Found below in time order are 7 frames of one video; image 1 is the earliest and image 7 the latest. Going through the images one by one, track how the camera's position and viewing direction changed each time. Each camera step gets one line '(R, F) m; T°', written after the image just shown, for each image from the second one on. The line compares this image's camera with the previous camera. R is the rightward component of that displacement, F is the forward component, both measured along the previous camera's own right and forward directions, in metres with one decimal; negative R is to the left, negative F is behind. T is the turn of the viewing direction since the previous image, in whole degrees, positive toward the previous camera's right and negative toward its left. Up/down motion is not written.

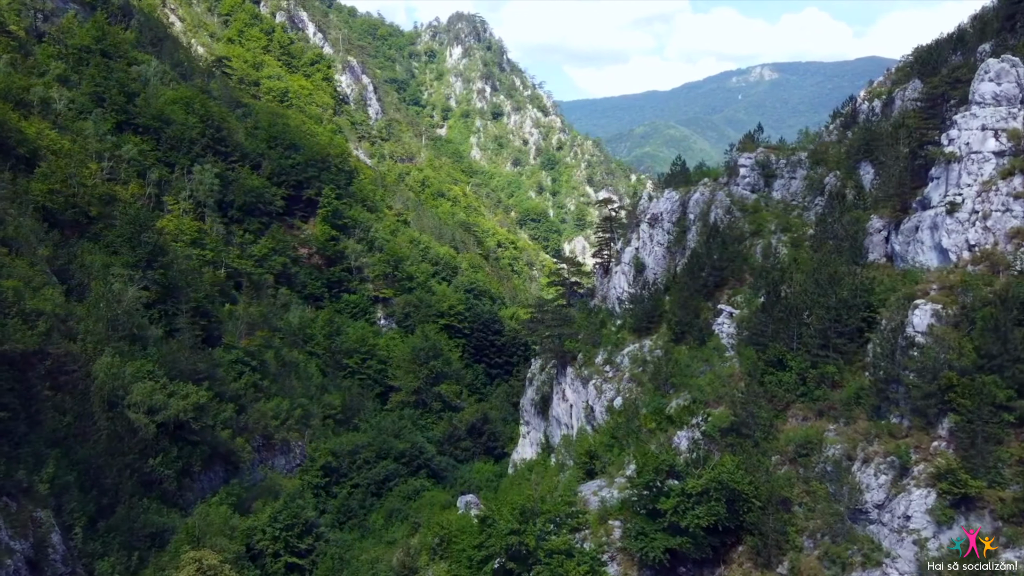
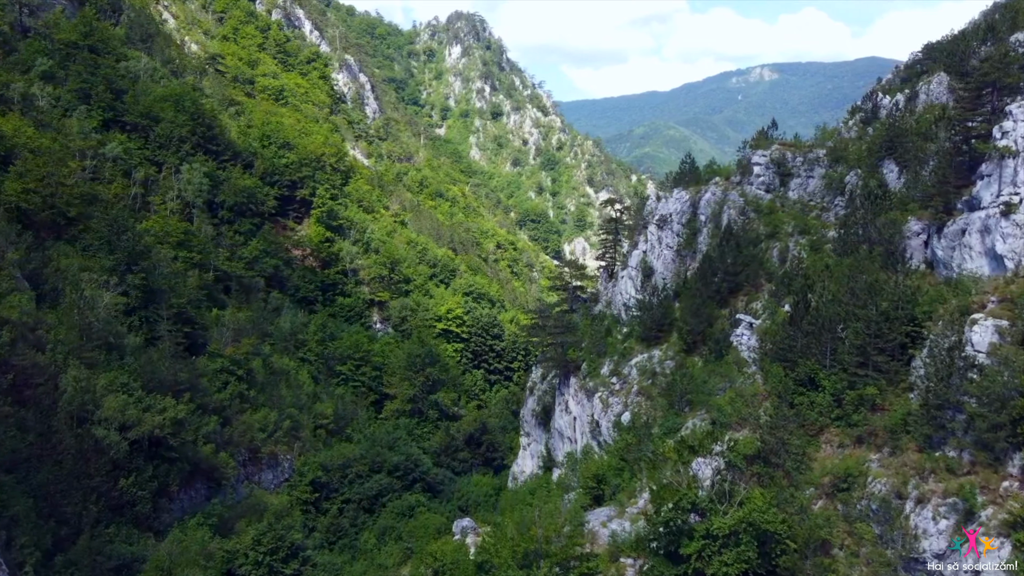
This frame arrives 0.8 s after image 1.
(0.0, +2.1) m; 0°
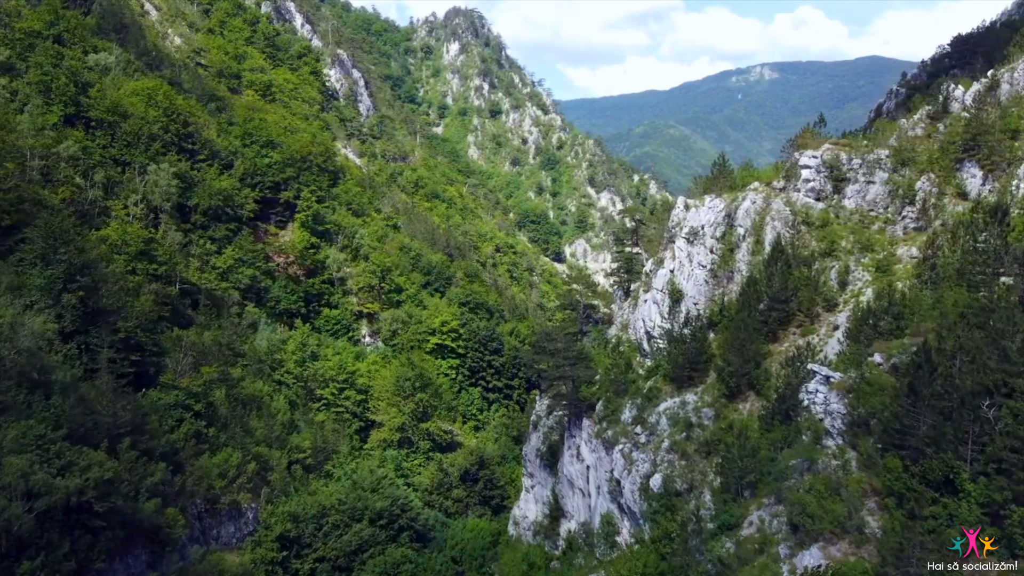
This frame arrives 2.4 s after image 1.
(-0.1, +5.5) m; 0°
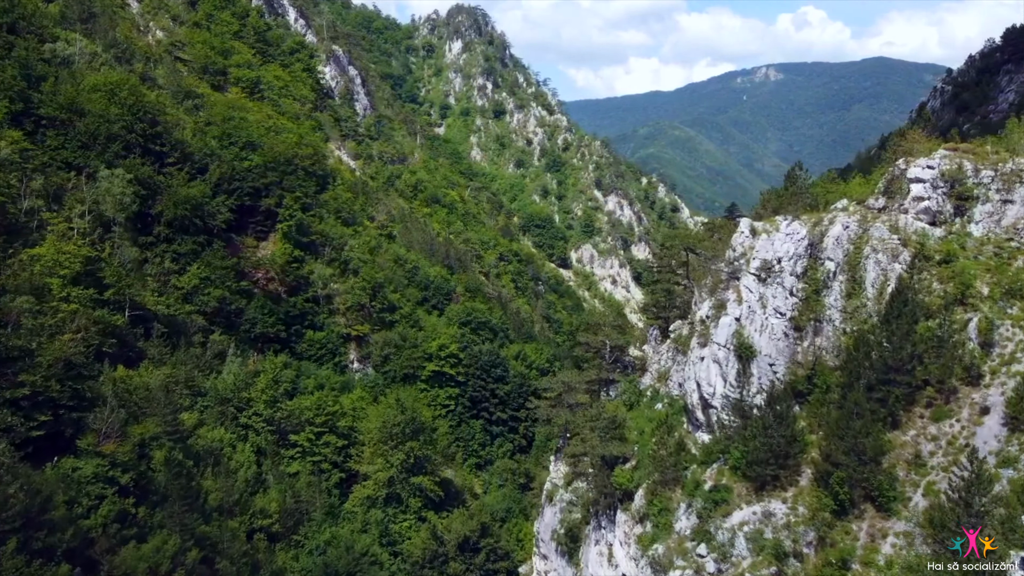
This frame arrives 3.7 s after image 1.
(-0.3, +7.3) m; 0°
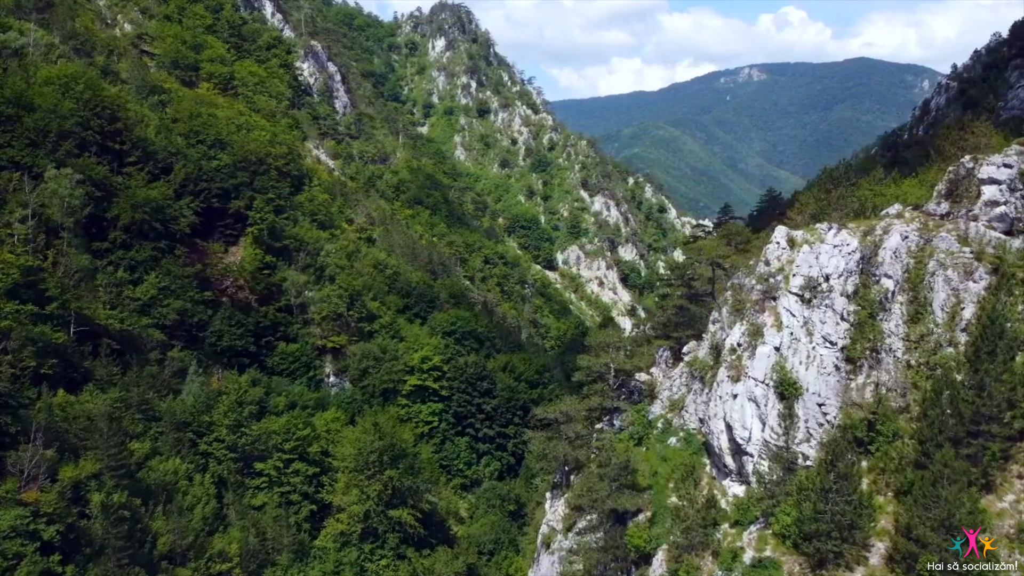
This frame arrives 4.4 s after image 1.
(-0.2, +3.8) m; +1°
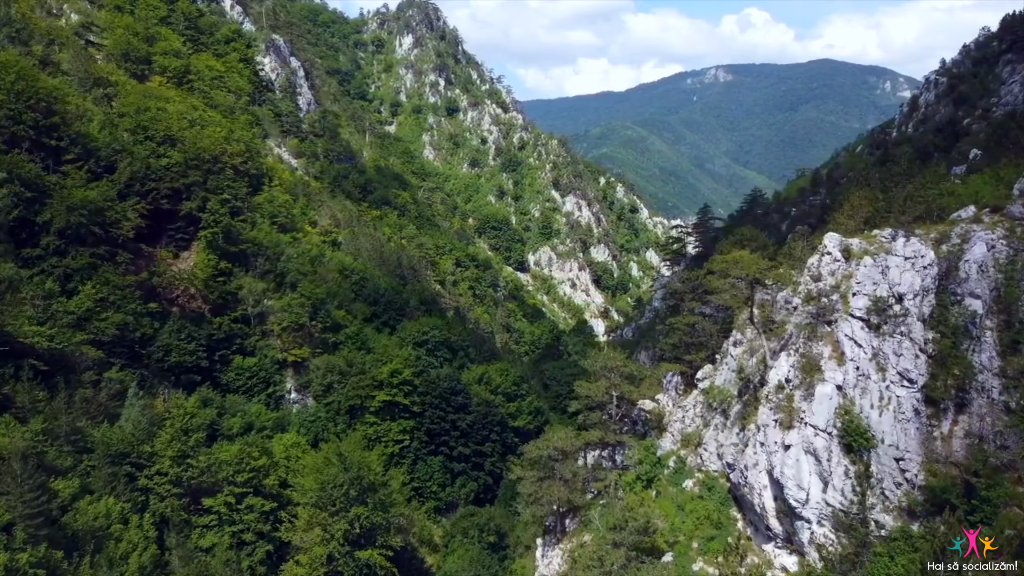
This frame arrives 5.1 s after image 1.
(-0.5, +3.9) m; +2°
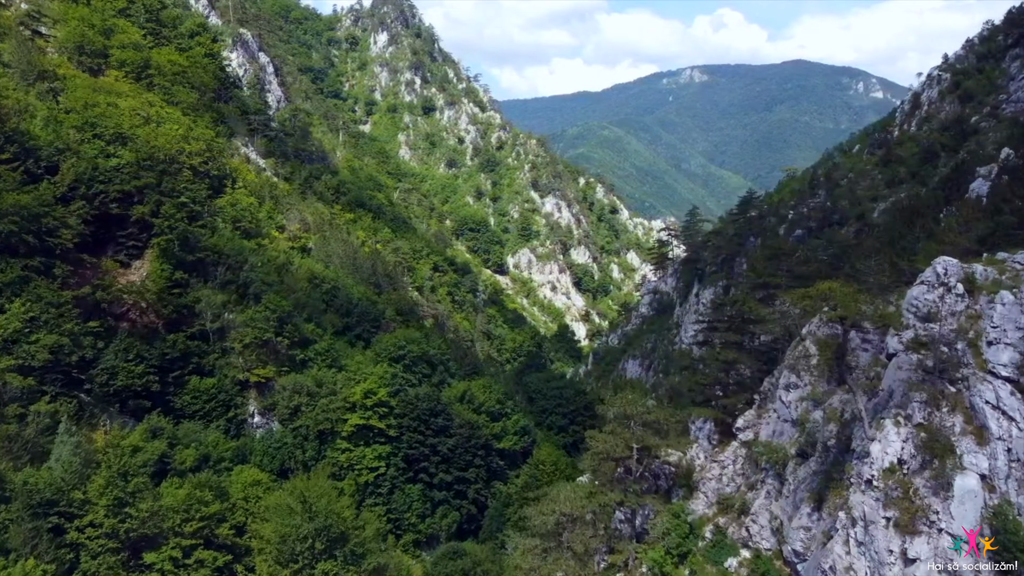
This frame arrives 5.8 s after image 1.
(-0.5, +4.3) m; +2°
